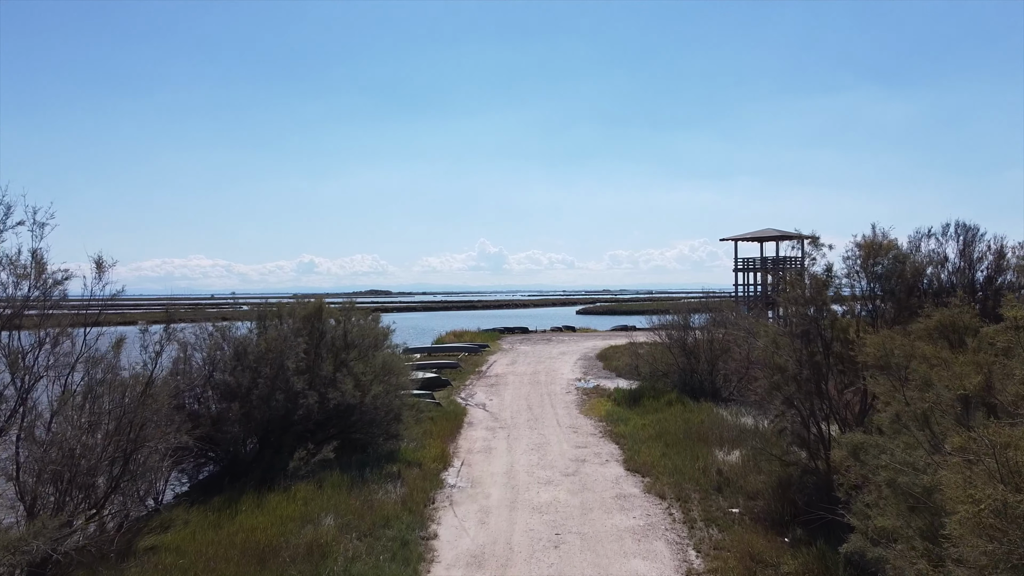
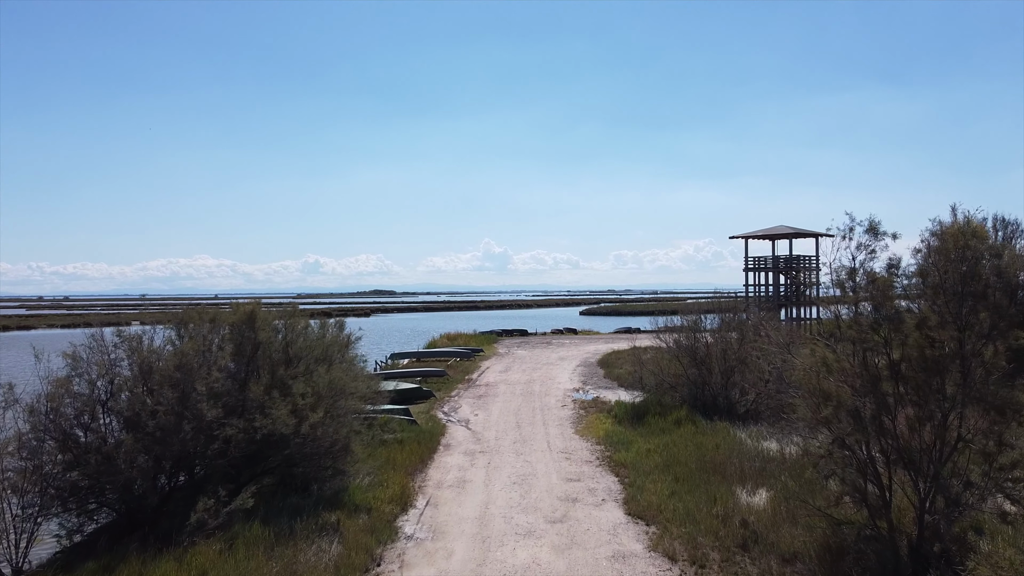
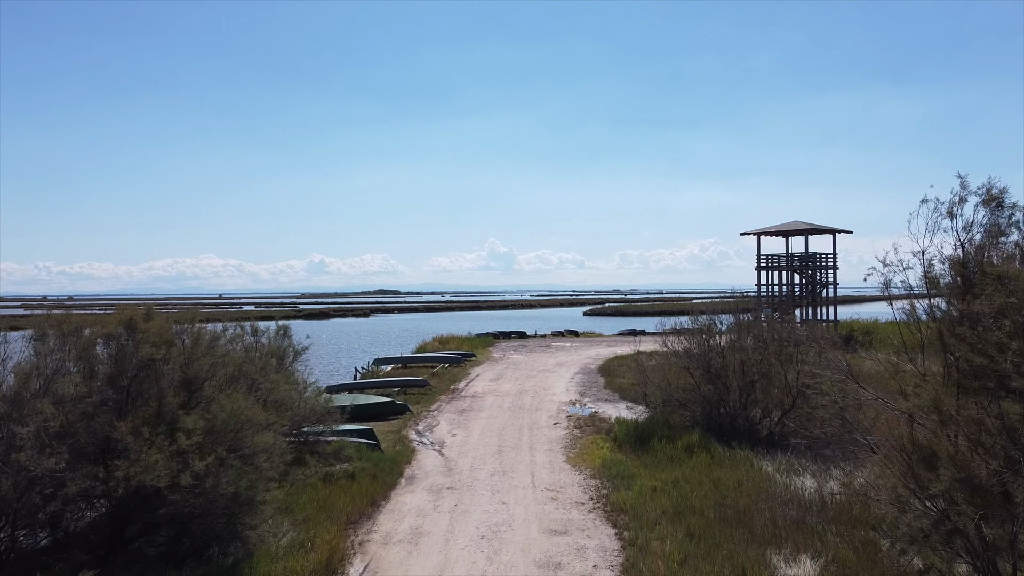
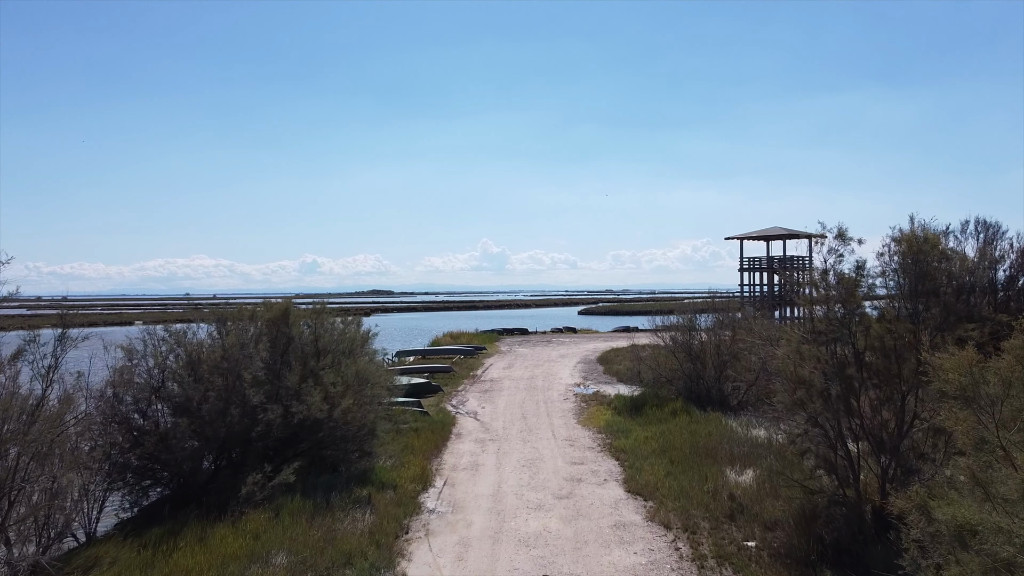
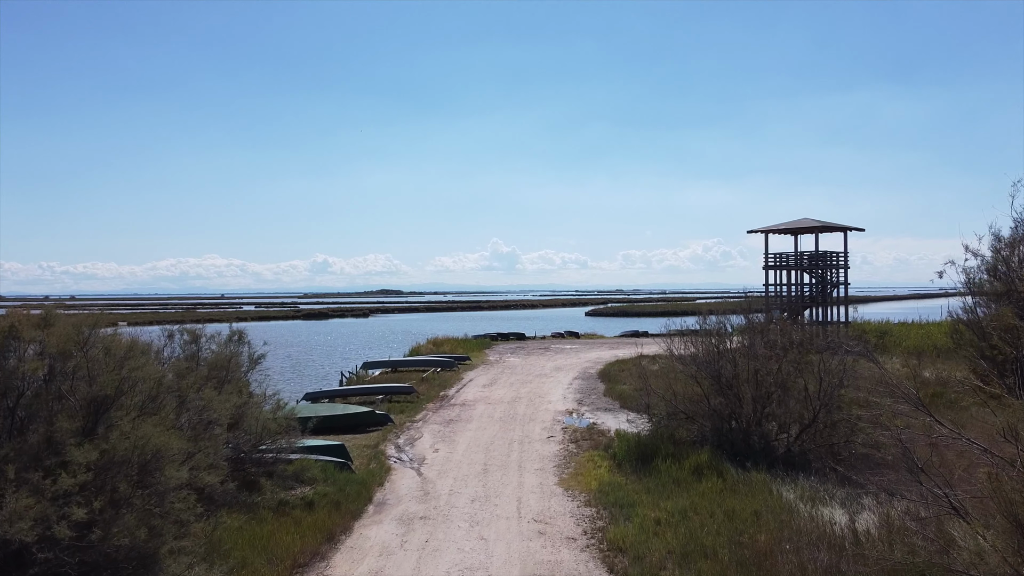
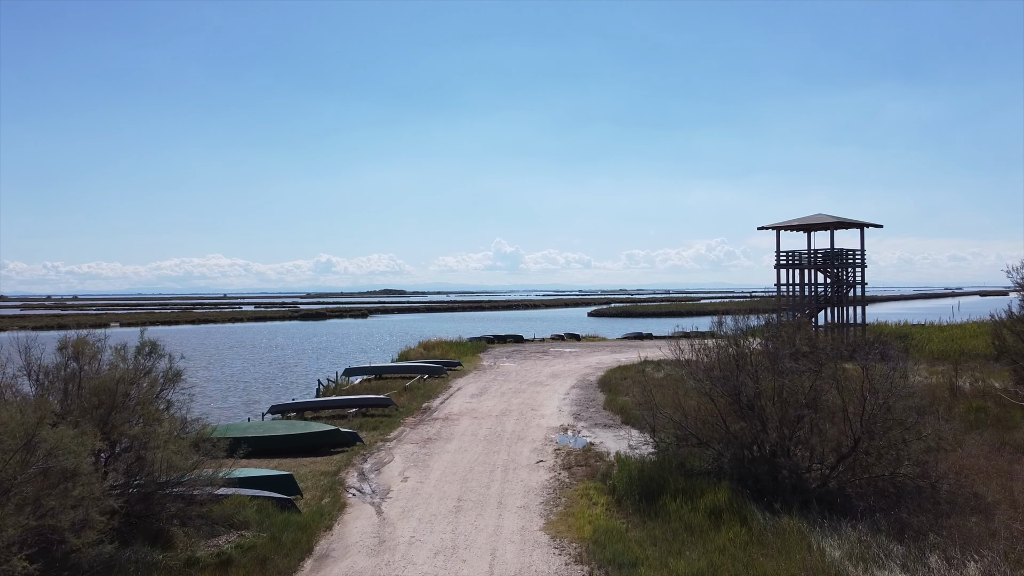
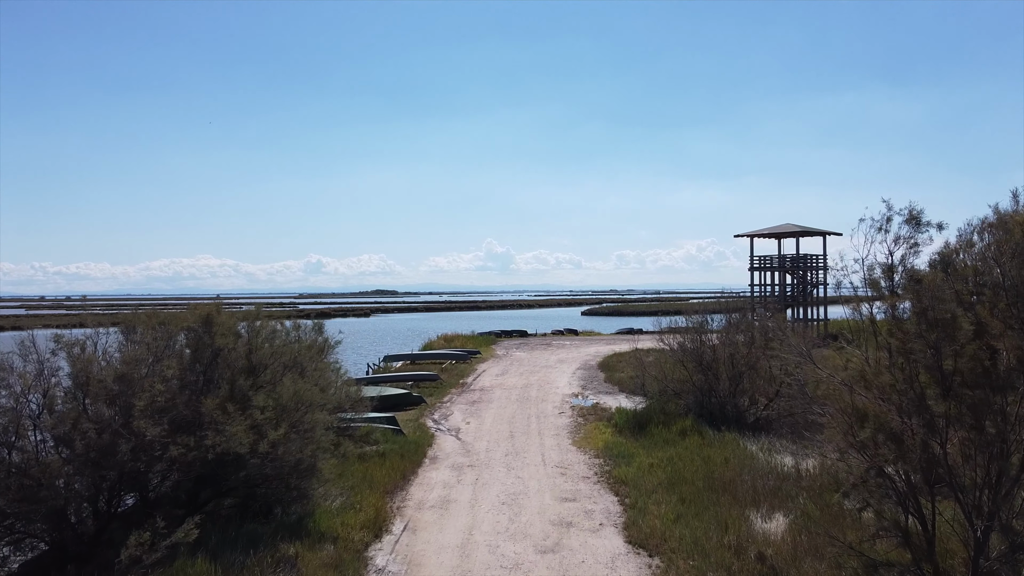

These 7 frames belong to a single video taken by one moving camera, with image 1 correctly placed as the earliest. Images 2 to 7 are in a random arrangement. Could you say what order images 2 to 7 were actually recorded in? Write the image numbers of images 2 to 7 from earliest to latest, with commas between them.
4, 2, 7, 3, 5, 6
